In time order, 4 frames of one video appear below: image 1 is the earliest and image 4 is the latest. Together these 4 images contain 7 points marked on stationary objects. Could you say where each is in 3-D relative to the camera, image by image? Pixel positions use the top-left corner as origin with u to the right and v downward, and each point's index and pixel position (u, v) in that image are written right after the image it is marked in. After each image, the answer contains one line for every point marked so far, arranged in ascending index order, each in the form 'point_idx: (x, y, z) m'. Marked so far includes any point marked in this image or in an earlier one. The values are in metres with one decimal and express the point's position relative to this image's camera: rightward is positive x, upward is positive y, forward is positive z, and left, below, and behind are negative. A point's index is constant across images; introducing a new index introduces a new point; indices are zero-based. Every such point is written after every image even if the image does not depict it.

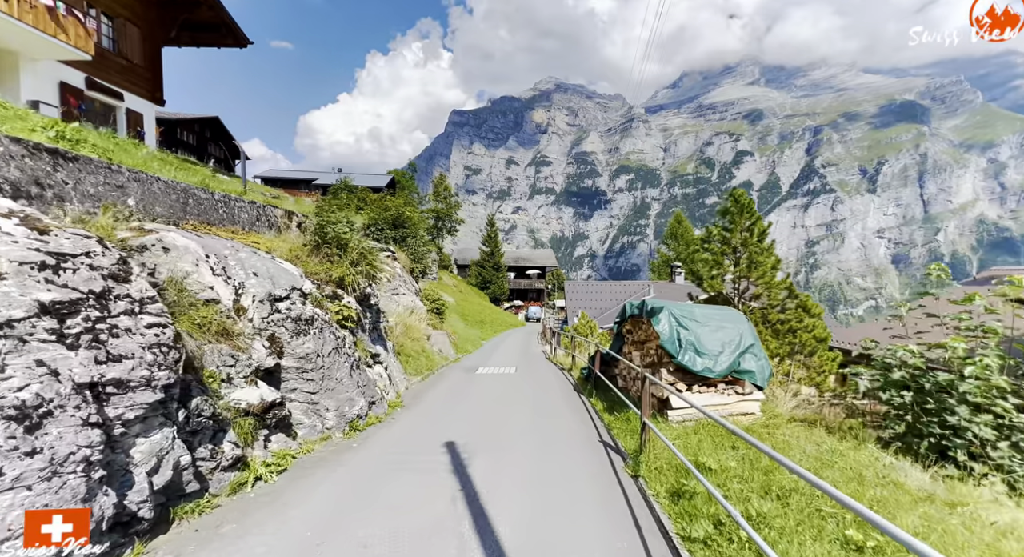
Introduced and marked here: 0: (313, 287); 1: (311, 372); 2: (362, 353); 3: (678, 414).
0: (-3.6, -0.2, +8.7) m
1: (-2.9, -1.4, +7.2) m
2: (-2.9, -1.4, +9.4) m
3: (+2.4, -1.9, +7.0) m
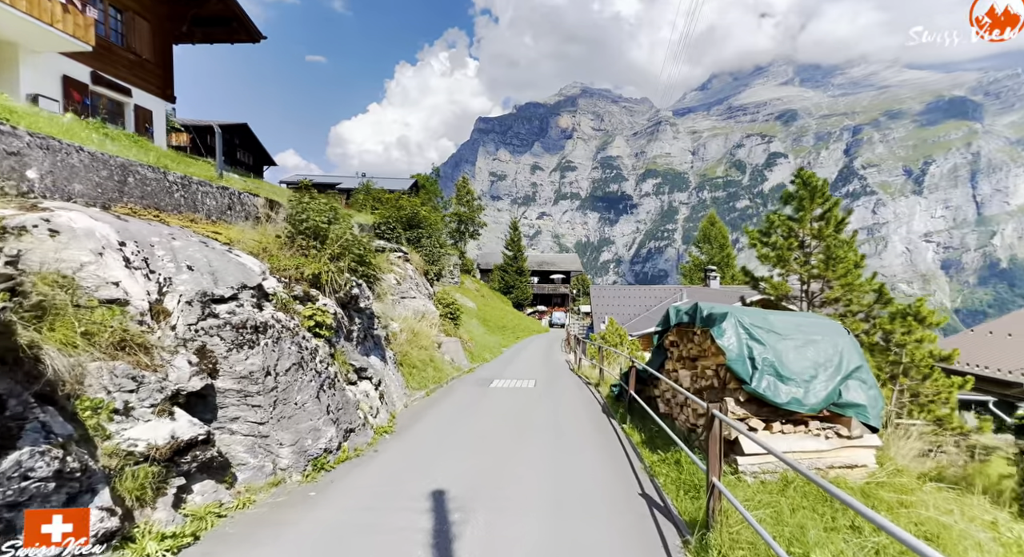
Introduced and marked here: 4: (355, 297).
0: (-3.4, -0.1, +7.0) m
1: (-2.8, -1.3, +5.5) m
2: (-2.7, -1.4, +7.7) m
3: (+2.5, -1.9, +5.0) m
4: (-2.9, -0.3, +8.9) m
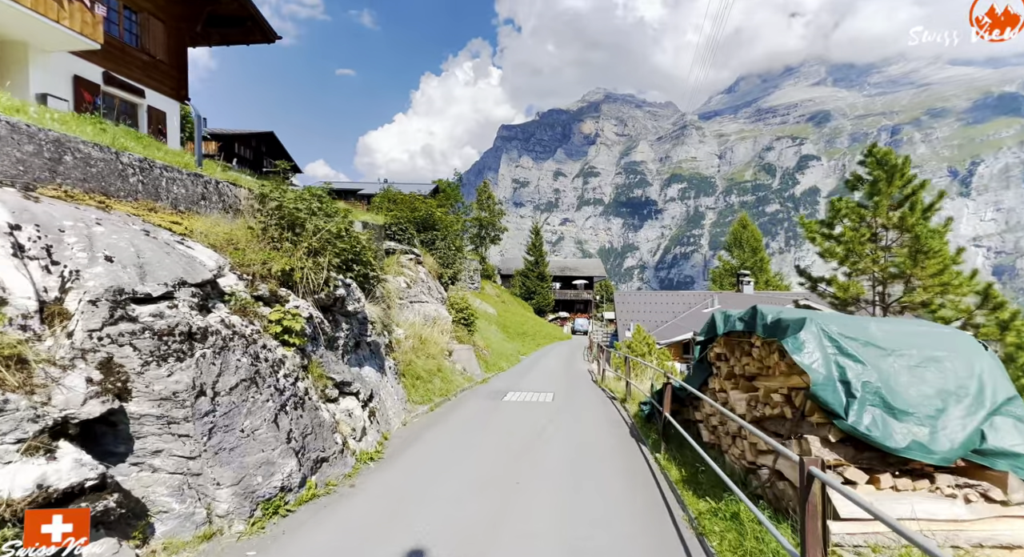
0: (-3.3, -0.1, +5.8) m
1: (-2.8, -1.3, +4.3) m
2: (-2.6, -1.4, +6.4) m
3: (+2.4, -1.8, +3.5) m
4: (-2.7, -0.3, +7.7) m
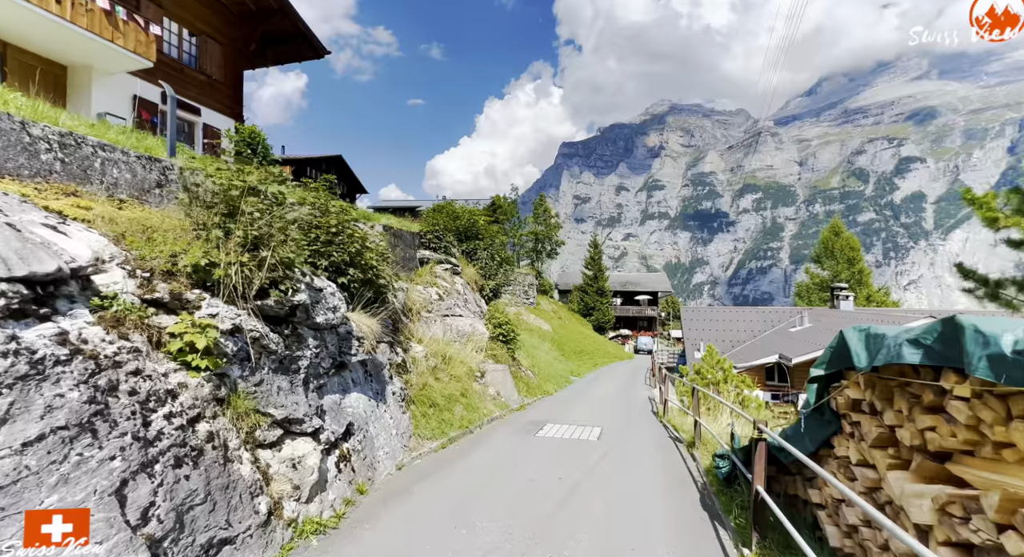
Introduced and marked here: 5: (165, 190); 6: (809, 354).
0: (-3.3, -0.1, +4.1) m
1: (-3.1, -1.2, +2.5) m
2: (-2.5, -1.3, +4.6) m
3: (+2.0, -1.7, +1.0) m
4: (-2.5, -0.3, +5.8) m
5: (-4.7, +1.2, +6.8) m
6: (+10.7, -2.7, +17.6) m
